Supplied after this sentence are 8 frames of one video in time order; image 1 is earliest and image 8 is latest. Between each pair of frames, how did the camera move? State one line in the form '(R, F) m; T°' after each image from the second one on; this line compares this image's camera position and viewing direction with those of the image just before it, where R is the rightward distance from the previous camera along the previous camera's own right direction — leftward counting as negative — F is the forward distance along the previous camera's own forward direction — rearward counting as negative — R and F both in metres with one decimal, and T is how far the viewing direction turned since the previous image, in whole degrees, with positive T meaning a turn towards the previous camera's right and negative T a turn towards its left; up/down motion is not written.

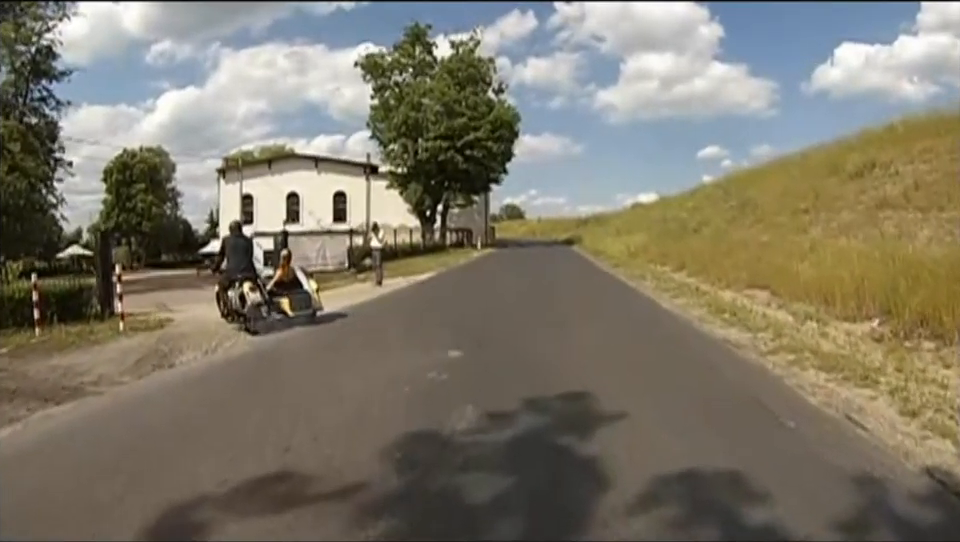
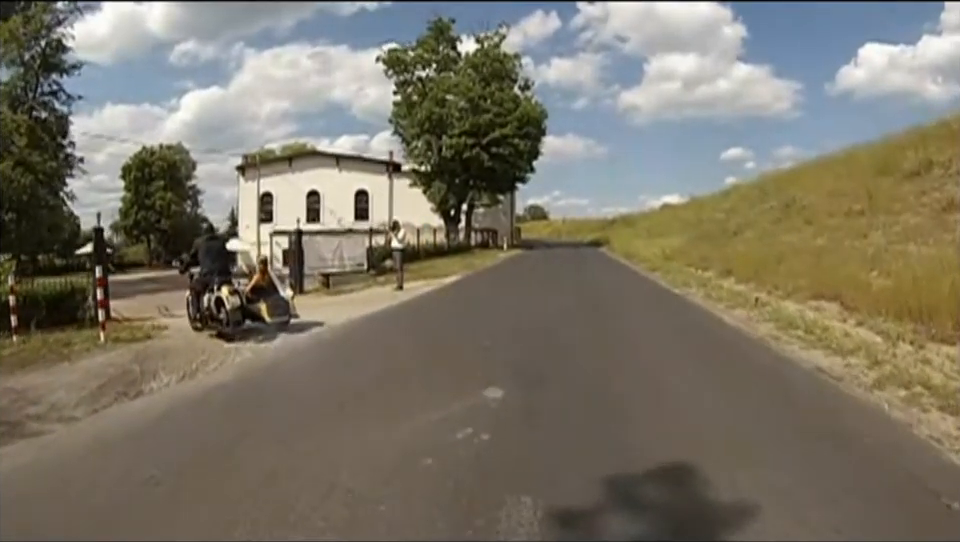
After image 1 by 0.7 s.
(-0.2, +2.4) m; -1°
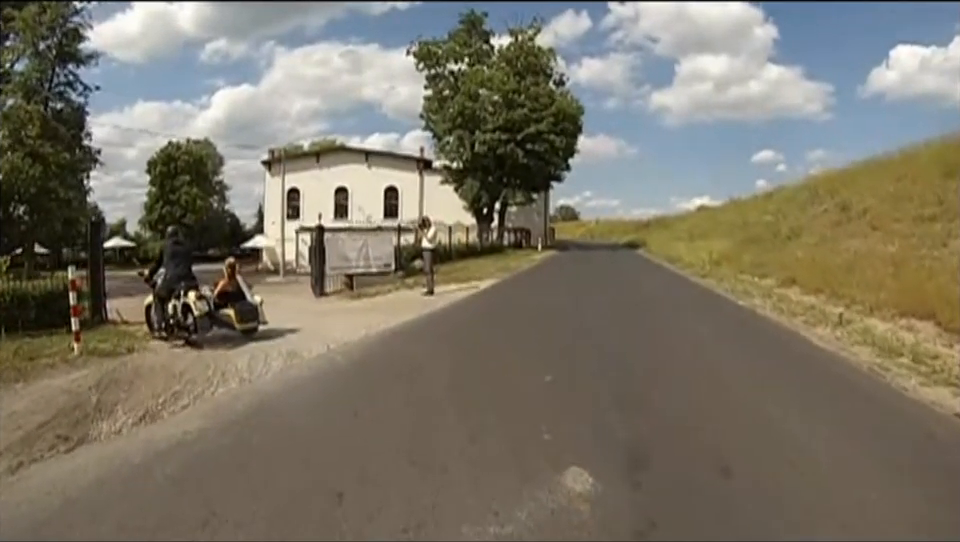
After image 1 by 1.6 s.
(-0.3, +2.5) m; -2°
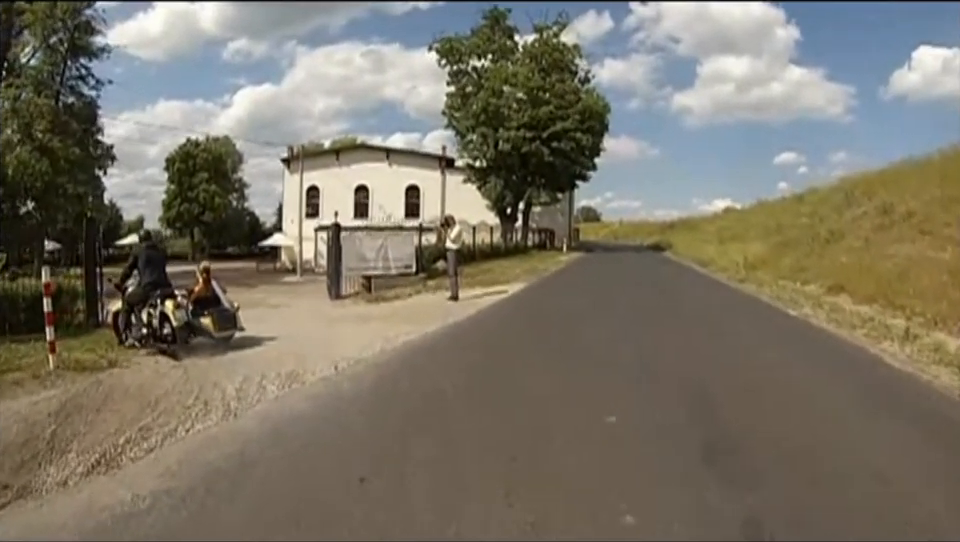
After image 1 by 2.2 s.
(-0.2, +1.6) m; -1°
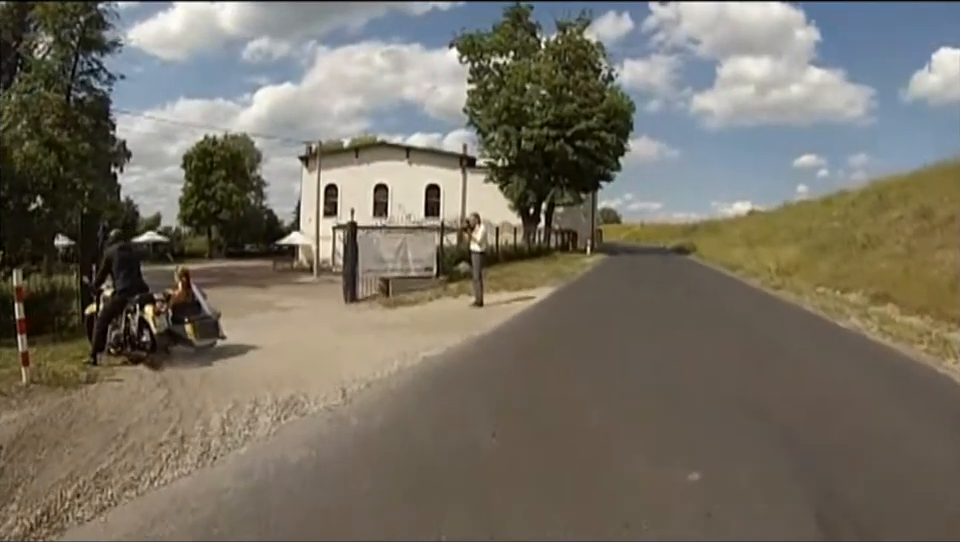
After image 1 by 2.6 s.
(-0.2, +1.3) m; -1°
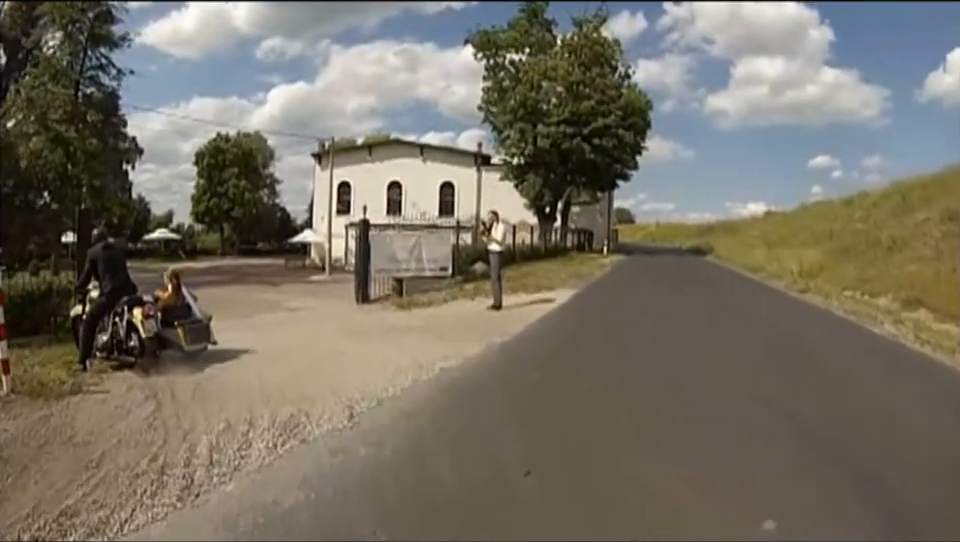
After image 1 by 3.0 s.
(-0.1, +0.8) m; -1°
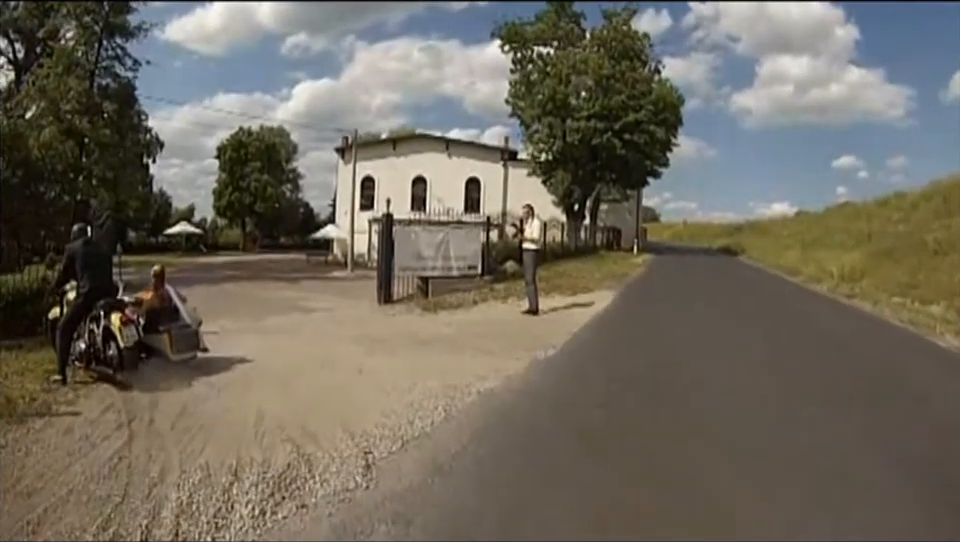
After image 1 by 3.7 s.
(-0.2, +1.4) m; -2°
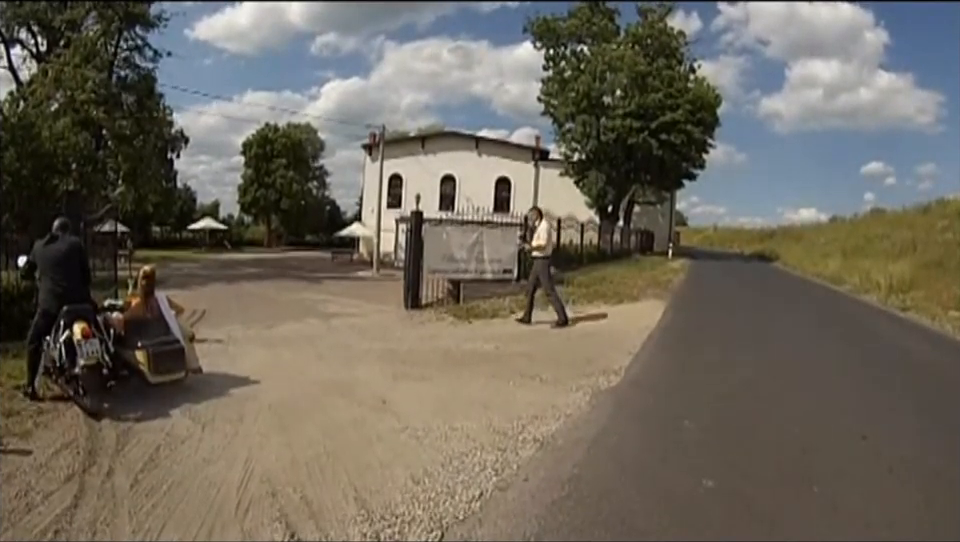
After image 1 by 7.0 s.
(-0.2, +1.4) m; -2°
